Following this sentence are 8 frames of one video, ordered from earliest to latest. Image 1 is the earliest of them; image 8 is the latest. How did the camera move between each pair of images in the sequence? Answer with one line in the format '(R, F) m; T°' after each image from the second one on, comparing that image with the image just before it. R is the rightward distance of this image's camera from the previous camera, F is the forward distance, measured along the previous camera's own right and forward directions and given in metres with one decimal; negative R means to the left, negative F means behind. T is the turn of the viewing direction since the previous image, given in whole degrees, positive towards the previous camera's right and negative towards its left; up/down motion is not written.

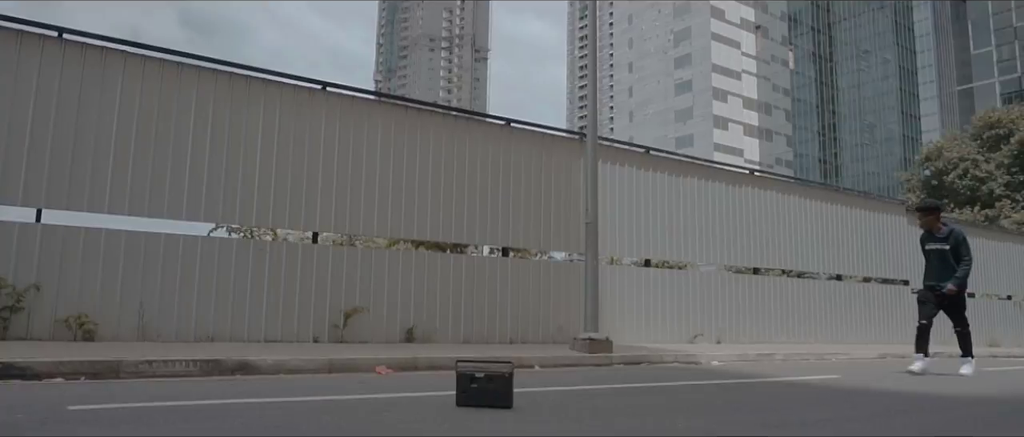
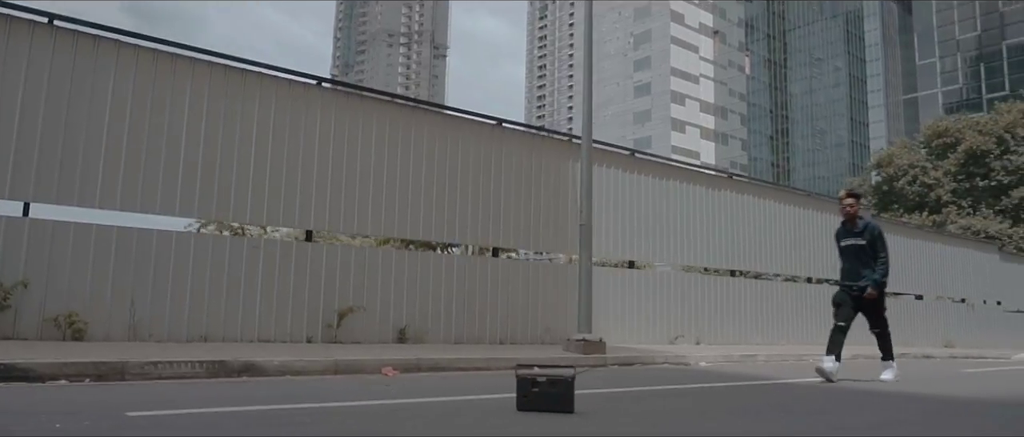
(-0.7, 0.0) m; +4°
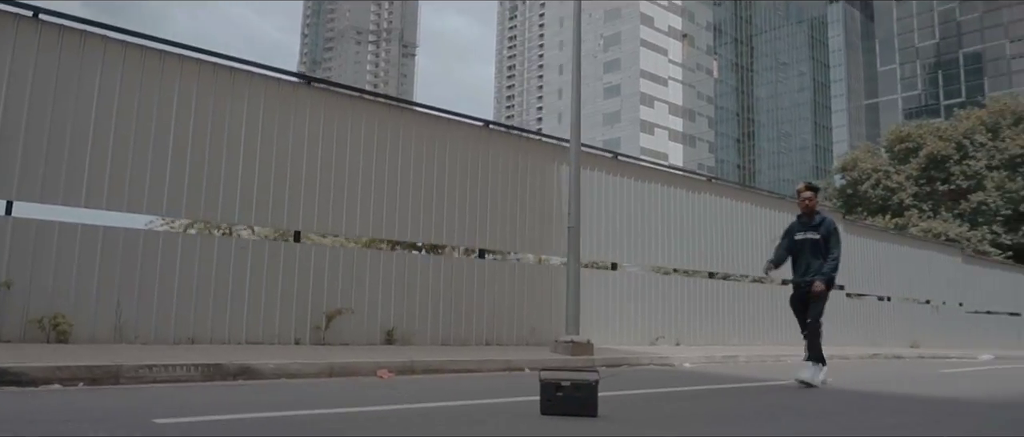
(-0.4, 0.0) m; +3°
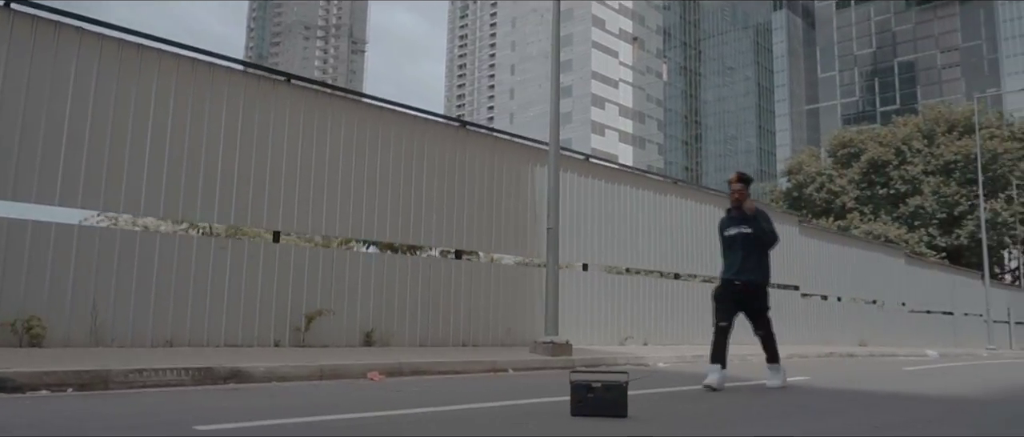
(-0.5, 0.0) m; +4°
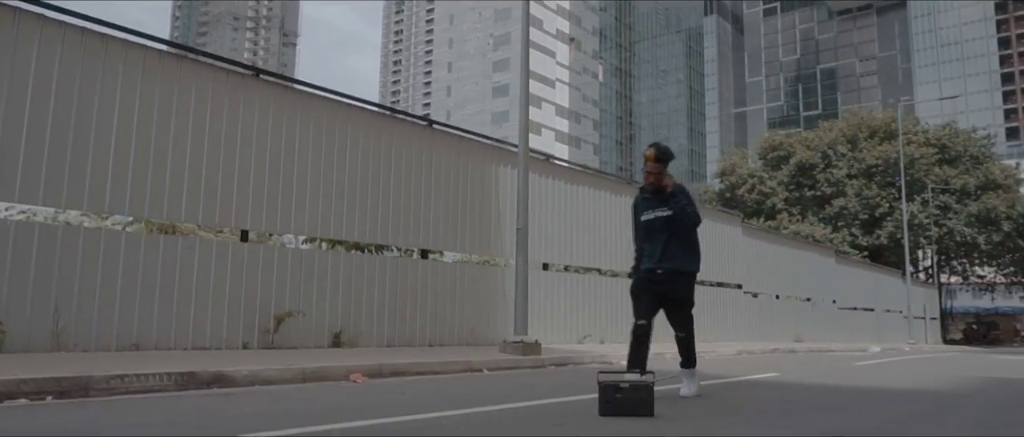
(-0.6, 0.0) m; +5°
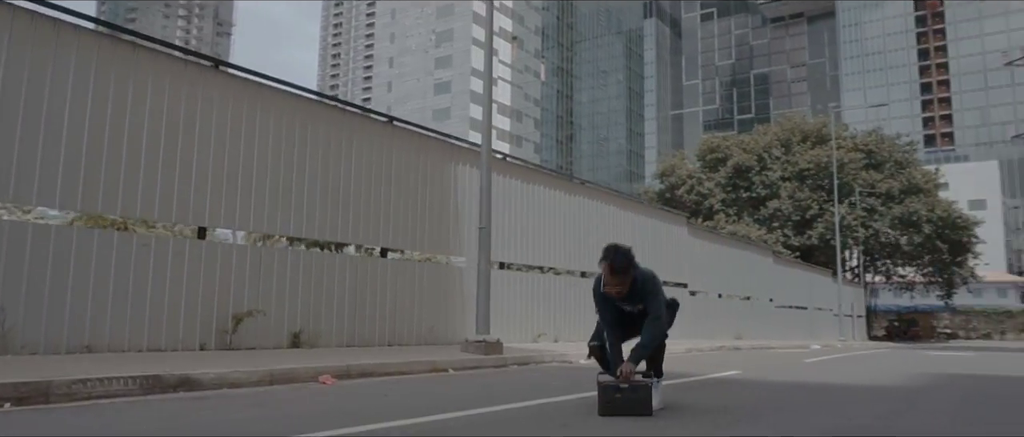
(-0.4, 0.0) m; +5°
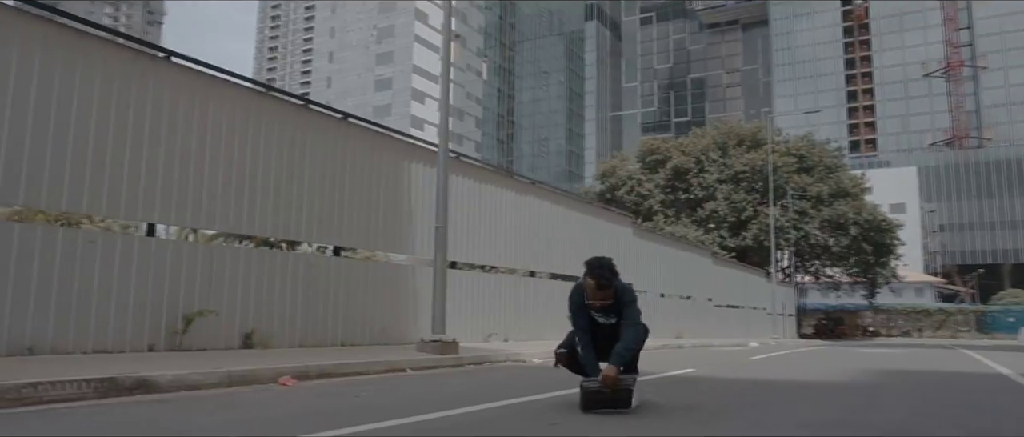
(-0.3, 0.0) m; +5°
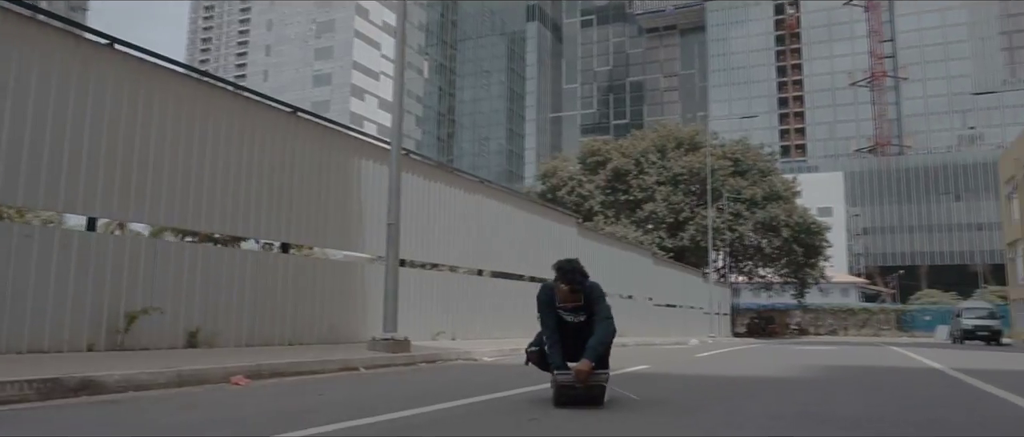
(-0.2, 0.0) m; +5°
